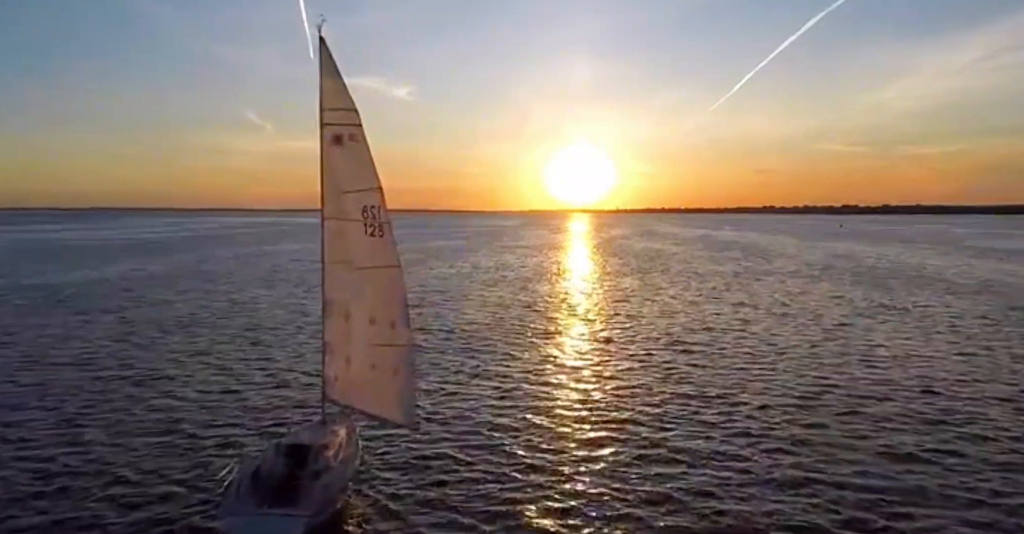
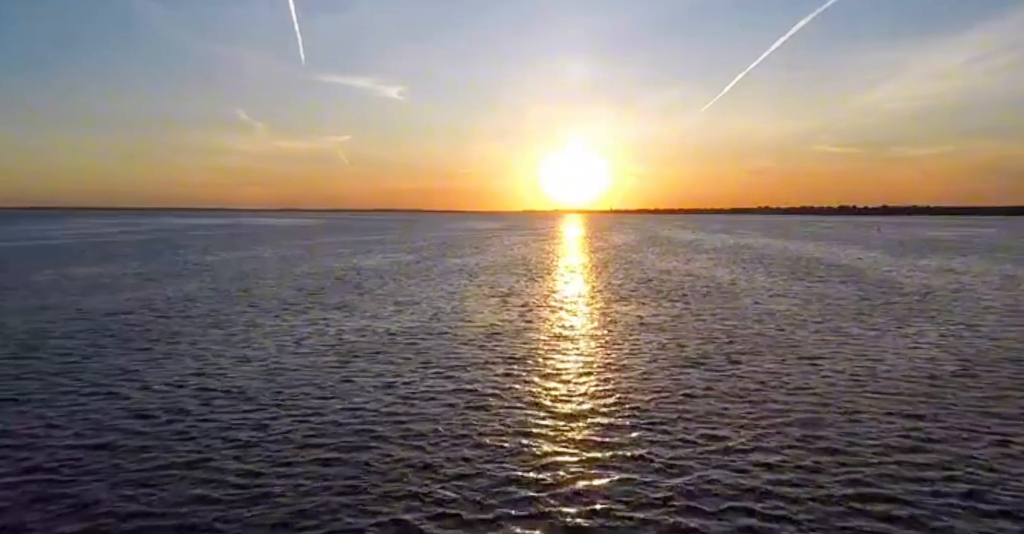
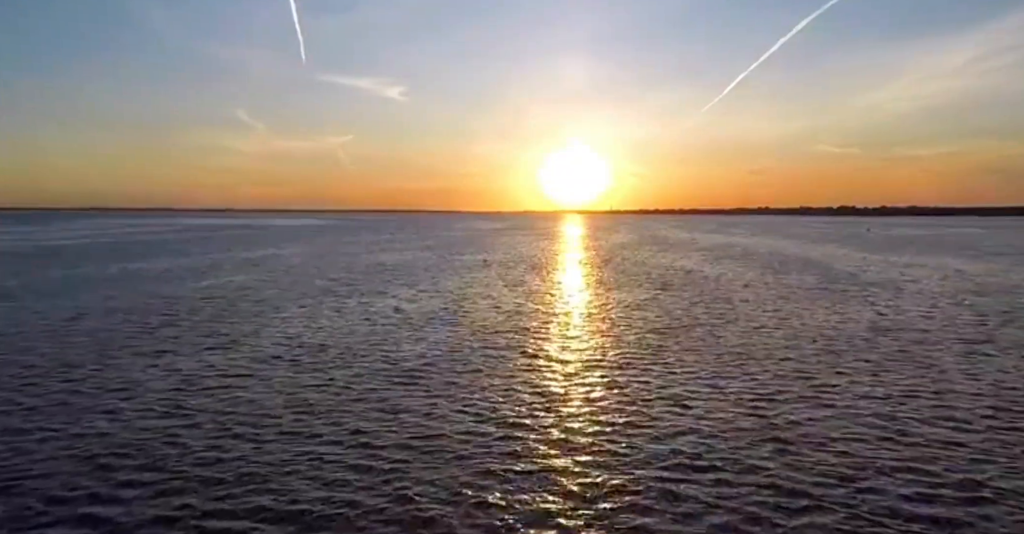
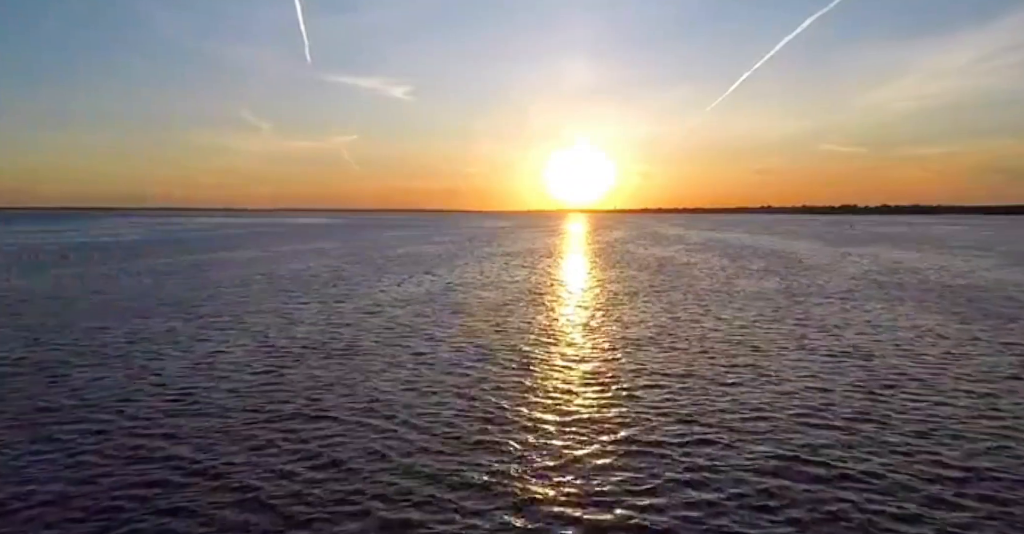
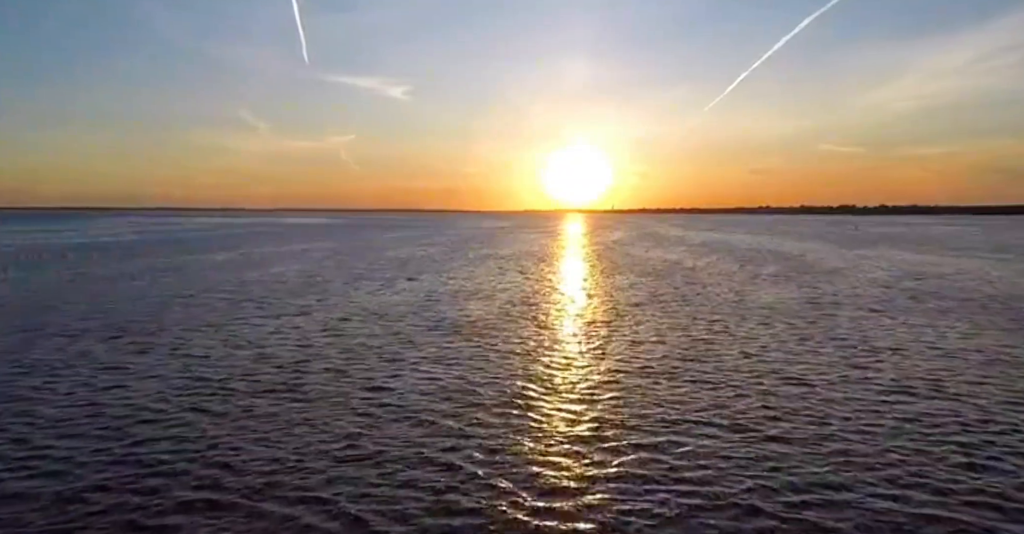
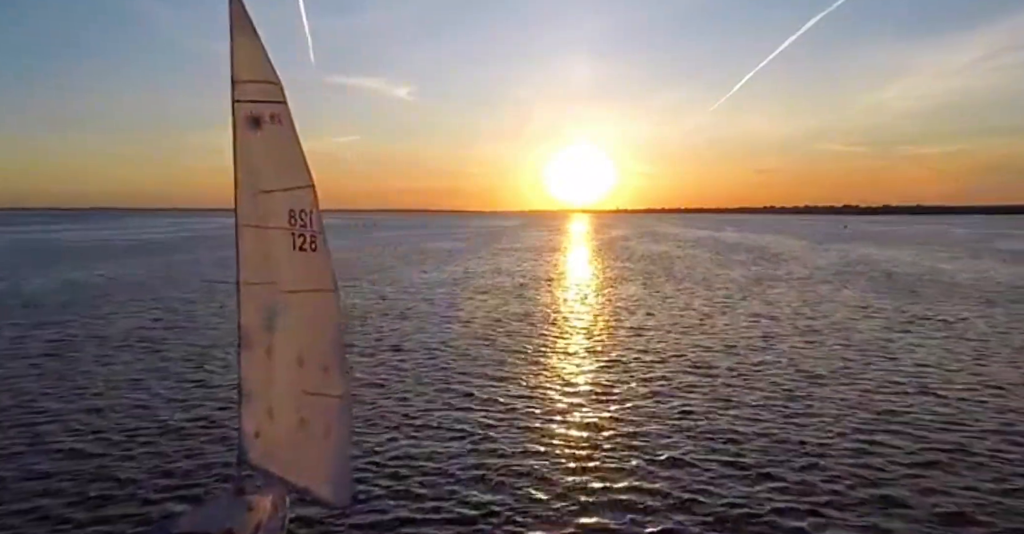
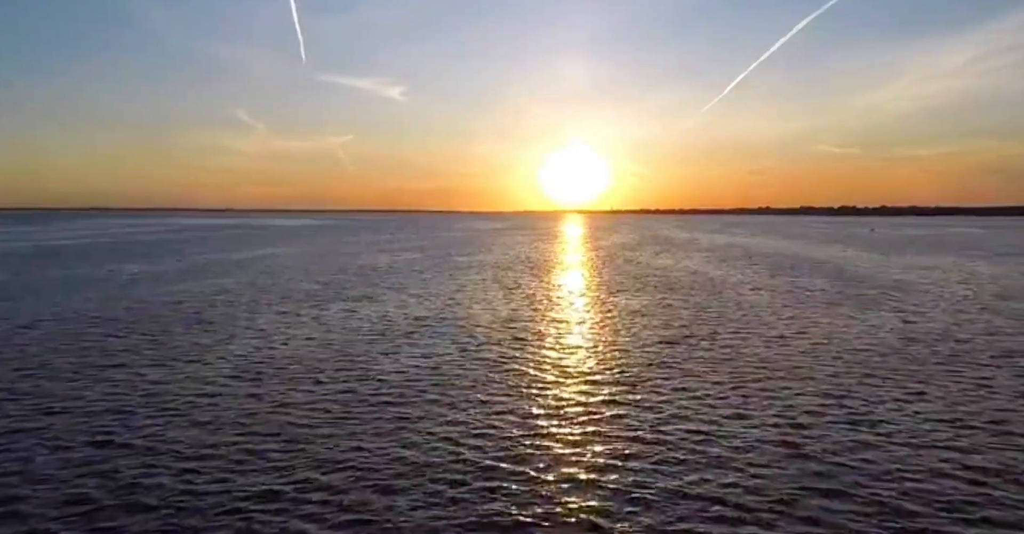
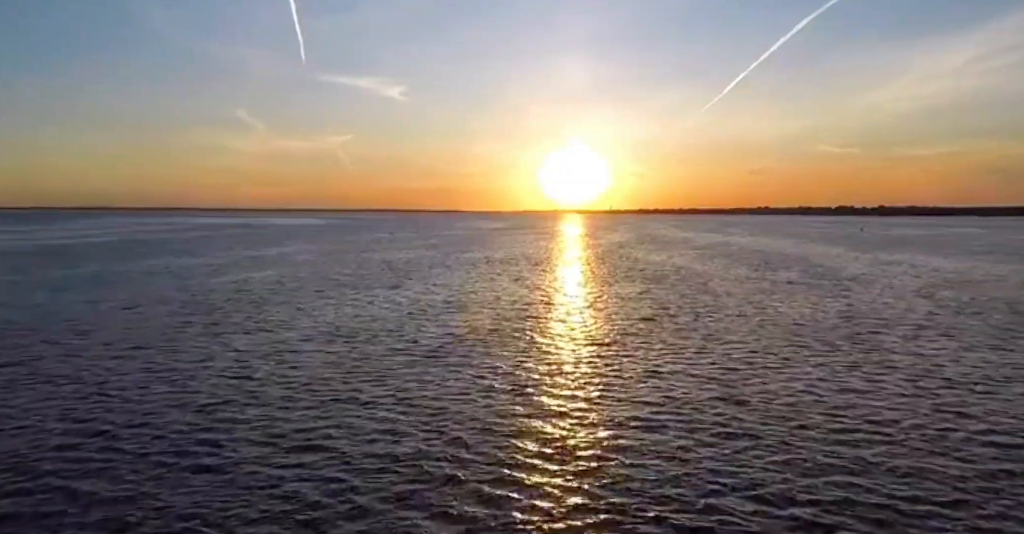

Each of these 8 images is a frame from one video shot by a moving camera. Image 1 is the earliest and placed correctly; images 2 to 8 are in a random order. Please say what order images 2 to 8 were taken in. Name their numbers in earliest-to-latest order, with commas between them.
6, 4, 5, 8, 3, 7, 2
